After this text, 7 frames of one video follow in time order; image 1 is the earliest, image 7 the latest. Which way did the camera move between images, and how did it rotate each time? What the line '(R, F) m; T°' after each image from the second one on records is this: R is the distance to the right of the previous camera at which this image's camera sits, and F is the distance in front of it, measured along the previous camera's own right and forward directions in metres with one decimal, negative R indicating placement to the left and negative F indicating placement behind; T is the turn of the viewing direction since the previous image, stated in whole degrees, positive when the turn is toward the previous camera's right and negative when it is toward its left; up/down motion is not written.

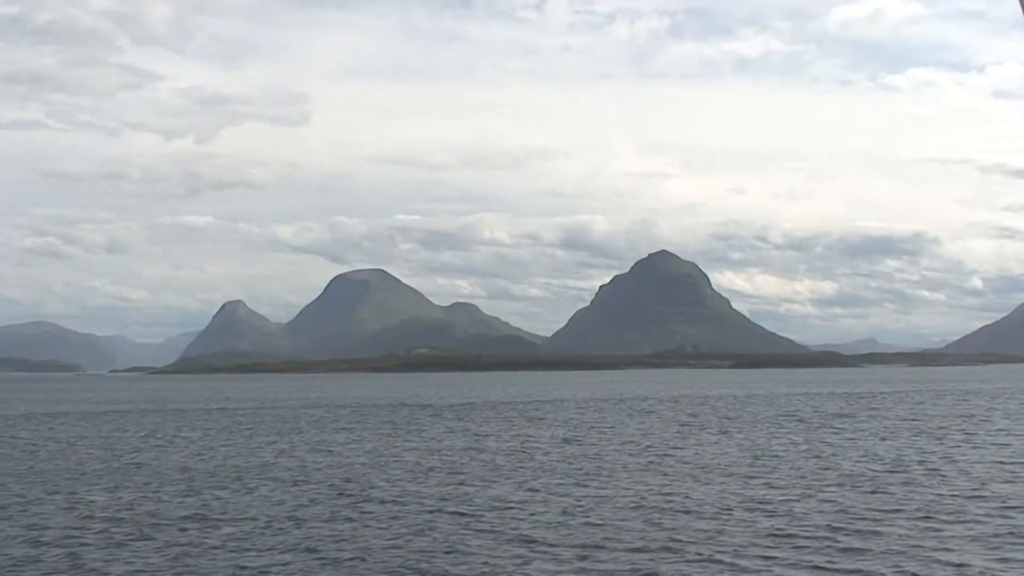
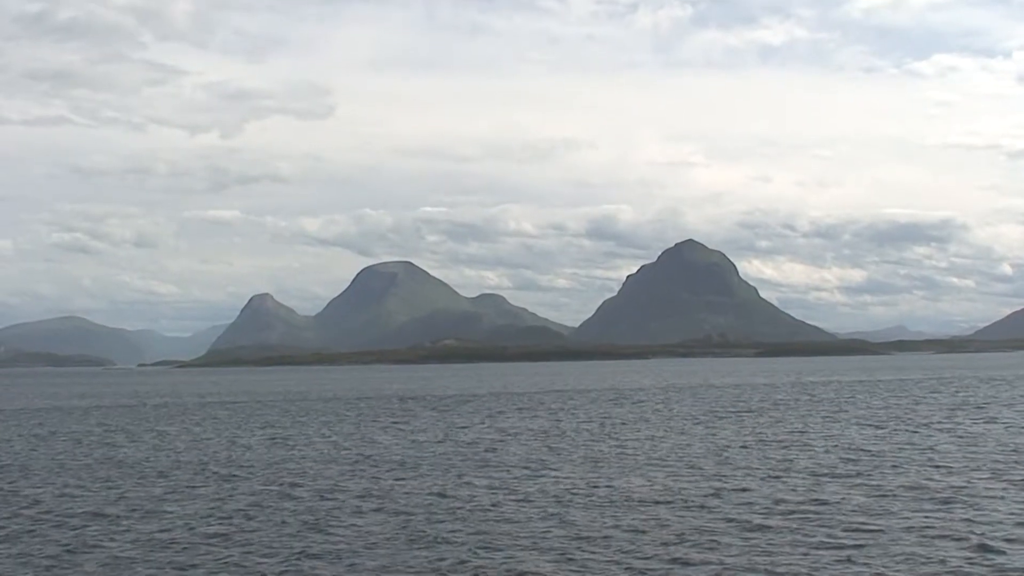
(+4.2, -12.3) m; -1°
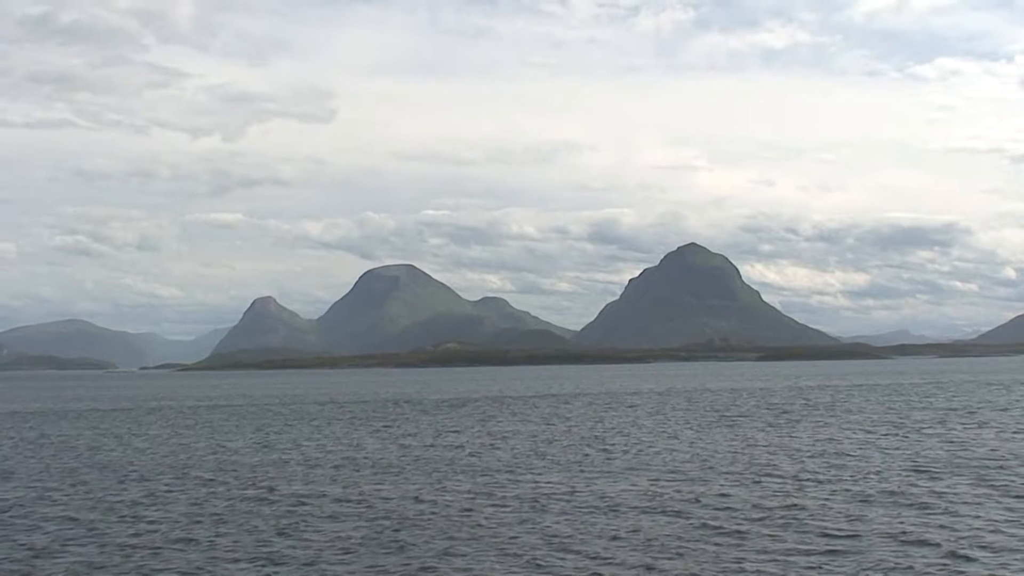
(-15.9, +3.0) m; 0°
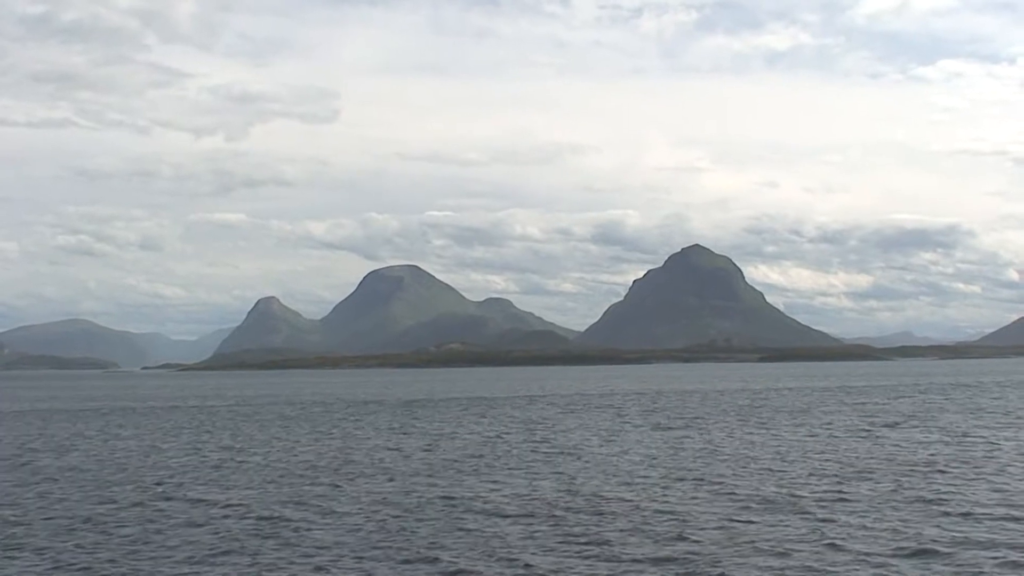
(+10.1, -1.7) m; 0°
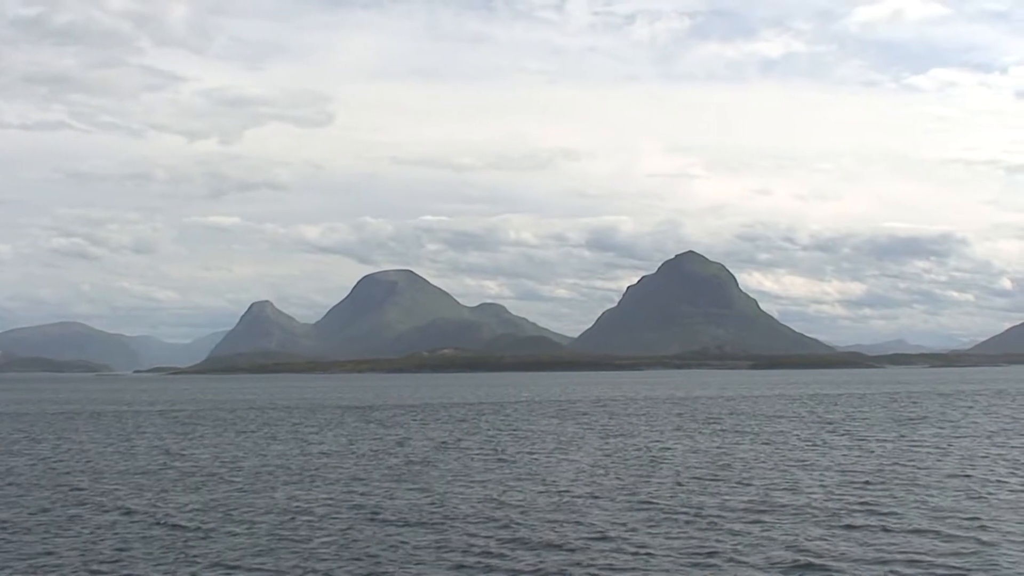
(+5.3, +1.2) m; 0°
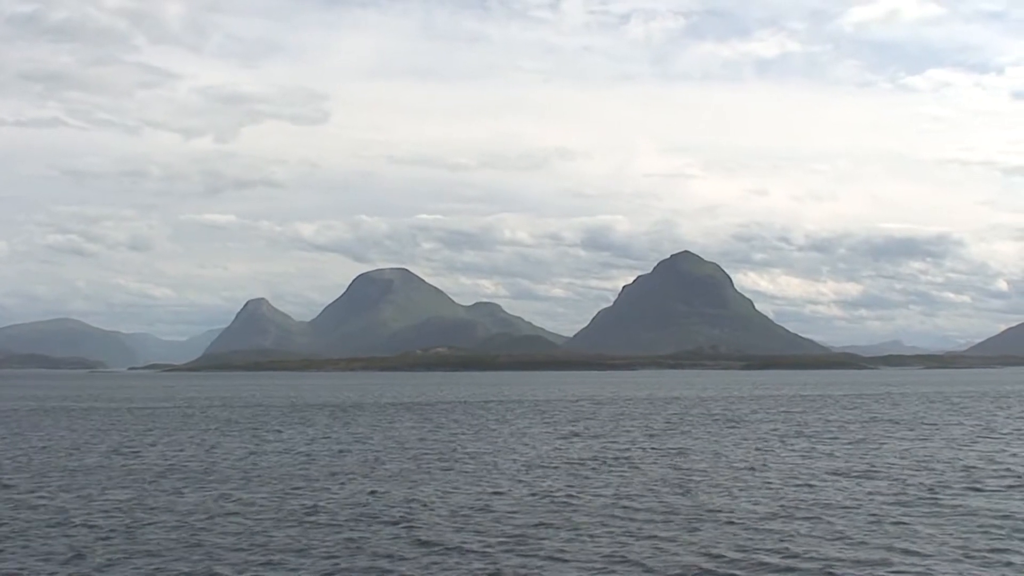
(+4.1, +1.8) m; 0°
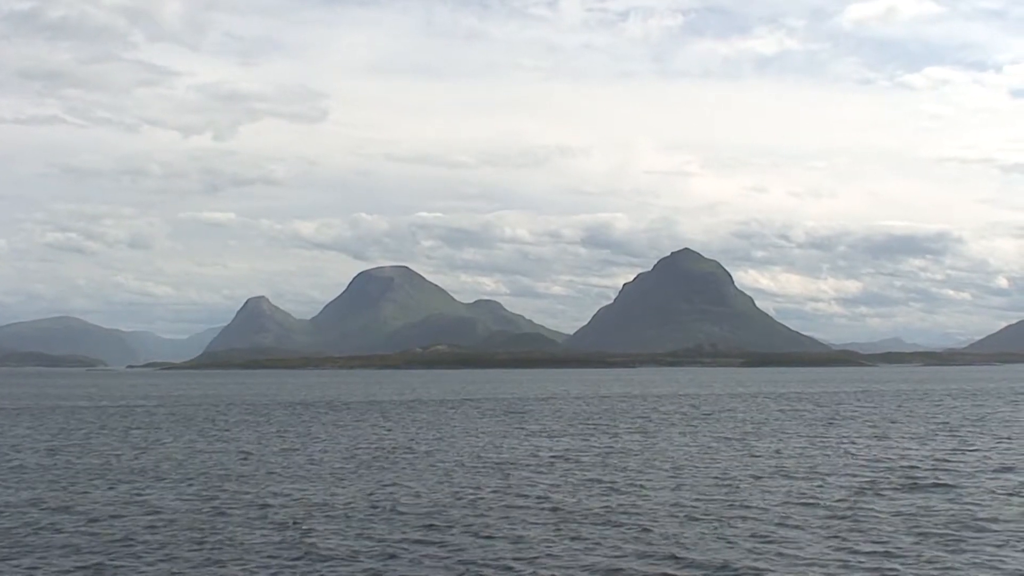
(+5.0, +1.6) m; 0°
